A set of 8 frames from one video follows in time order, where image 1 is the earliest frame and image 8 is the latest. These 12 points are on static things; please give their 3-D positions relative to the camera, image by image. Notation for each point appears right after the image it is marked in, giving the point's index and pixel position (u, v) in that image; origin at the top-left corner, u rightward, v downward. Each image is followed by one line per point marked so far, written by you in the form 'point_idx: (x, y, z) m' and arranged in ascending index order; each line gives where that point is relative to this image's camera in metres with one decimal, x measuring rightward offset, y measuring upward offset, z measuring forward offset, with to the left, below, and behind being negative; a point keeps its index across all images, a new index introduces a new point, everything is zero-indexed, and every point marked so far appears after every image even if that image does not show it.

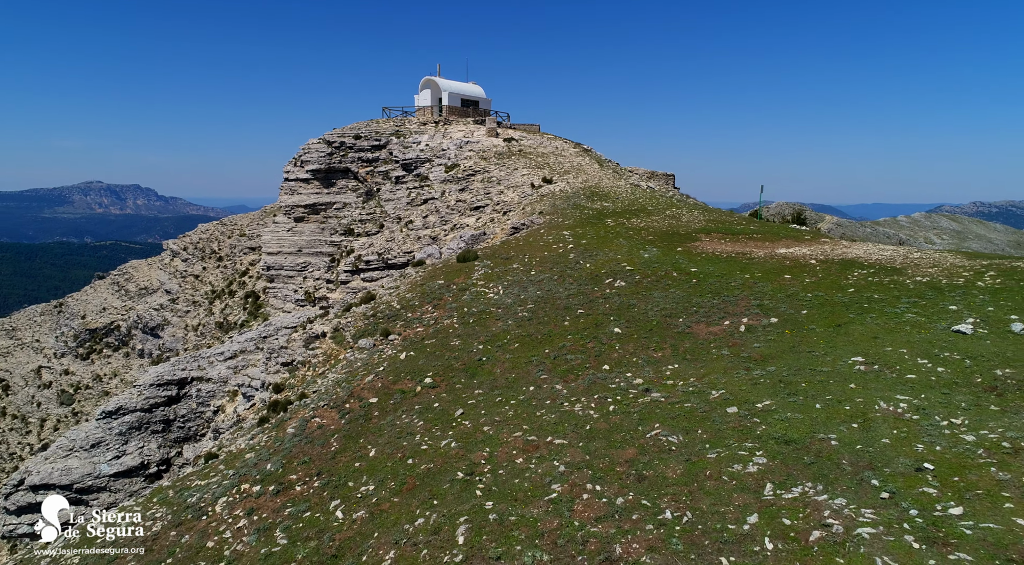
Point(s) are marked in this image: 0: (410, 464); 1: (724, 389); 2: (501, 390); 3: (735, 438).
0: (-1.9, -3.4, +12.7) m
1: (+4.2, -2.1, +13.0) m
2: (-0.3, -2.4, +15.5) m
3: (+3.7, -2.6, +11.1) m
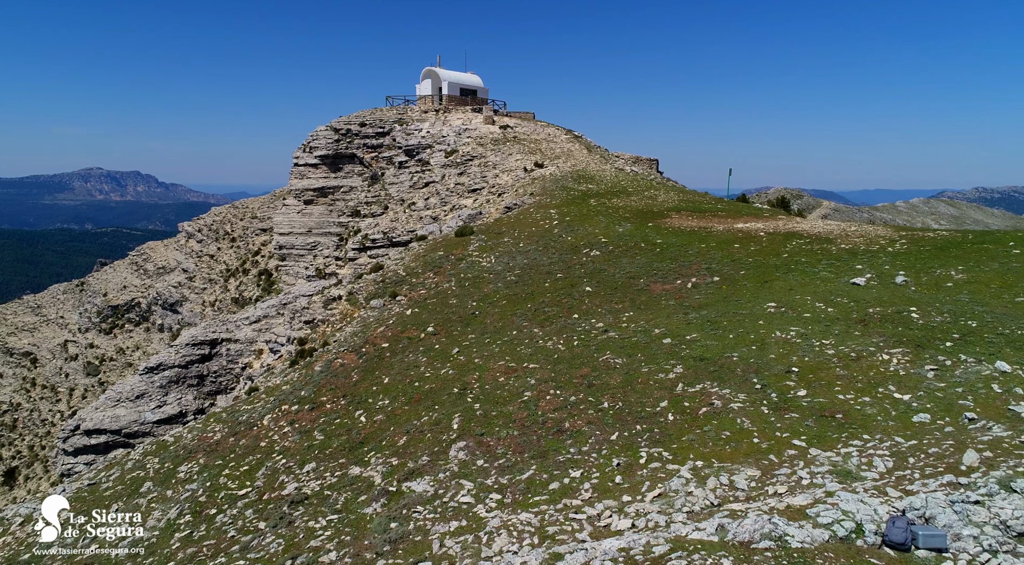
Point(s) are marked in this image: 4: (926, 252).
0: (-2.3, -2.5, +16.2) m
1: (+3.8, -1.1, +16.6) m
2: (-0.6, -1.4, +19.0) m
3: (+3.3, -1.6, +14.6) m
4: (+12.1, +0.9, +19.4) m
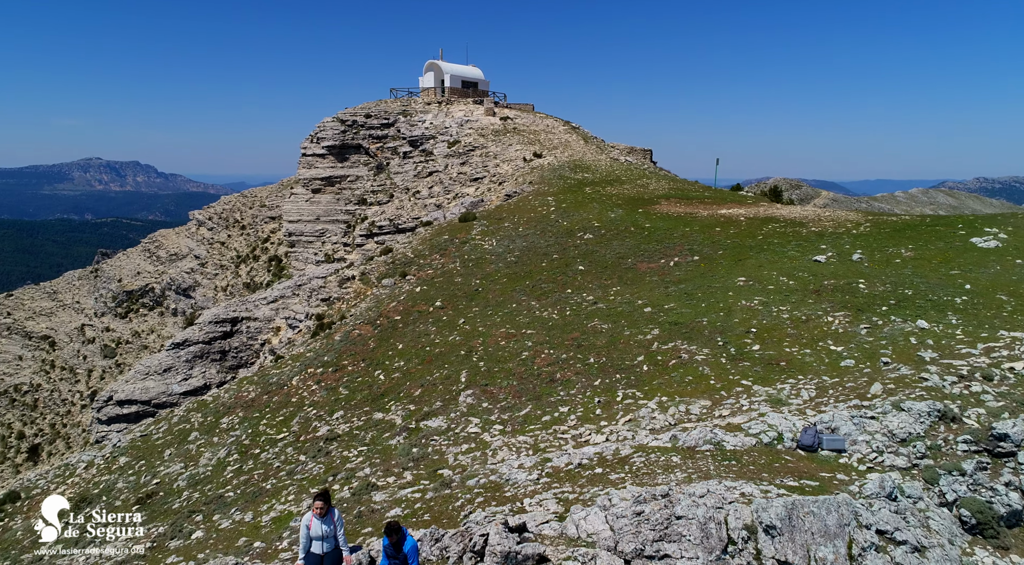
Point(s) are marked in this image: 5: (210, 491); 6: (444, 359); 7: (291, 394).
0: (-2.3, -1.8, +18.5) m
1: (+3.8, -0.5, +18.8) m
2: (-0.6, -0.7, +21.2) m
3: (+3.3, -1.0, +16.8) m
4: (+12.1, +1.6, +21.5) m
5: (-6.1, -4.2, +13.6) m
6: (-1.7, -2.0, +17.3) m
7: (-6.0, -3.0, +18.3) m
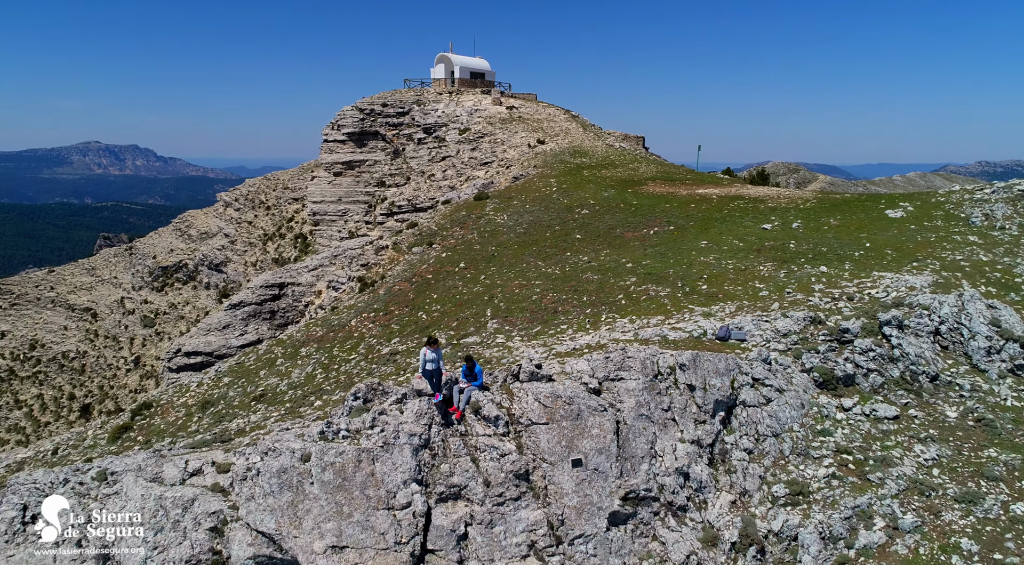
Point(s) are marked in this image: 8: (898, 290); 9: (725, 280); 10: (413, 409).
0: (-1.9, -0.5, +23.7) m
1: (+4.2, +0.9, +24.0) m
2: (-0.2, +0.7, +26.4) m
3: (+3.7, +0.3, +22.0) m
4: (+12.5, +3.0, +26.7) m
5: (-5.7, -2.9, +18.9) m
6: (-1.3, -0.6, +22.5) m
7: (-5.6, -1.7, +23.6) m
8: (+9.3, -0.2, +16.3) m
9: (+6.2, +0.1, +19.4) m
10: (-1.6, -2.3, +12.5) m
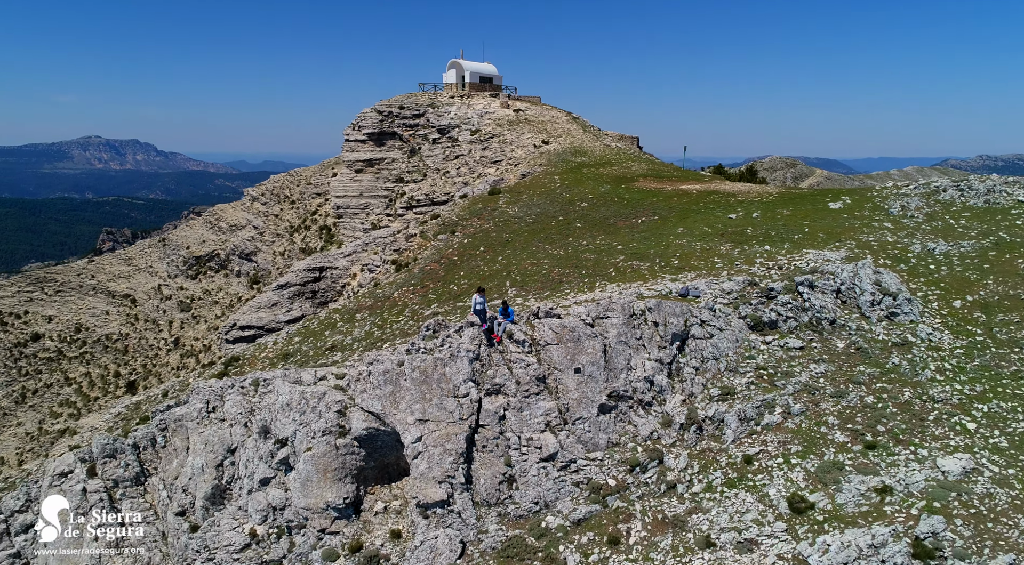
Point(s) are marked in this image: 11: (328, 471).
0: (-1.3, +0.4, +29.3) m
1: (+4.8, +1.8, +29.6) m
2: (+0.3, +1.6, +32.0) m
3: (+4.3, +1.2, +27.6) m
4: (+13.1, +4.0, +32.3) m
5: (-5.2, -2.1, +24.5) m
6: (-0.8, +0.3, +28.1) m
7: (-5.0, -0.8, +29.2) m
8: (+9.9, +0.7, +21.9) m
9: (+6.8, +1.0, +25.0) m
10: (-1.0, -1.4, +18.2) m
11: (-4.5, -4.6, +16.6) m
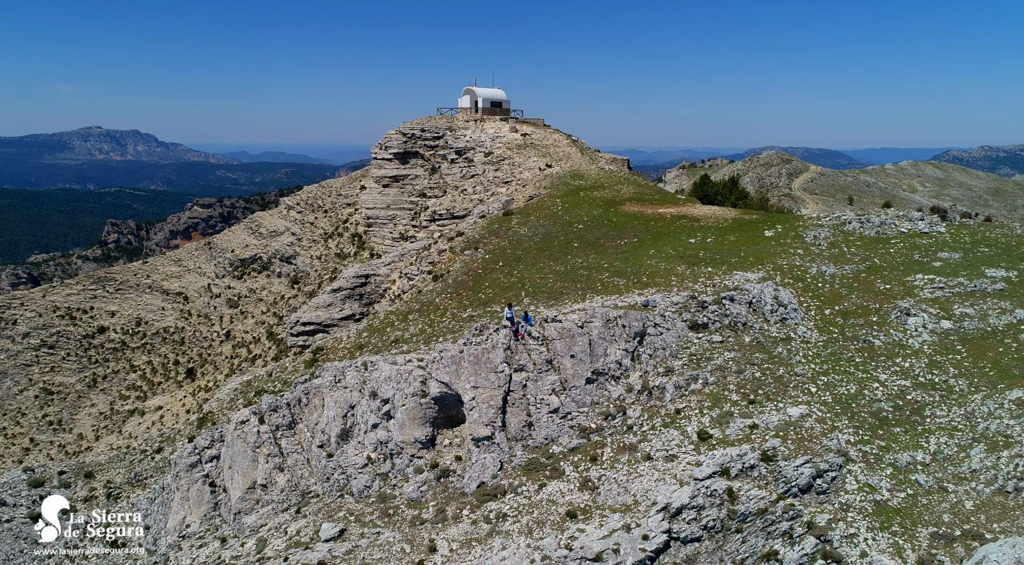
0: (-0.6, -0.1, +38.9) m
1: (+5.5, +1.3, +39.1) m
2: (+1.1, +1.1, +41.6) m
3: (+5.1, +0.7, +37.2) m
4: (+13.8, +3.5, +41.8) m
5: (-4.4, -2.7, +34.2) m
6: (0.0, -0.3, +37.7) m
7: (-4.3, -1.3, +38.8) m
8: (+10.6, 0.0, +31.4) m
9: (+7.5, +0.4, +34.6) m
10: (-0.3, -2.1, +27.8) m
11: (-3.8, -5.3, +26.2) m
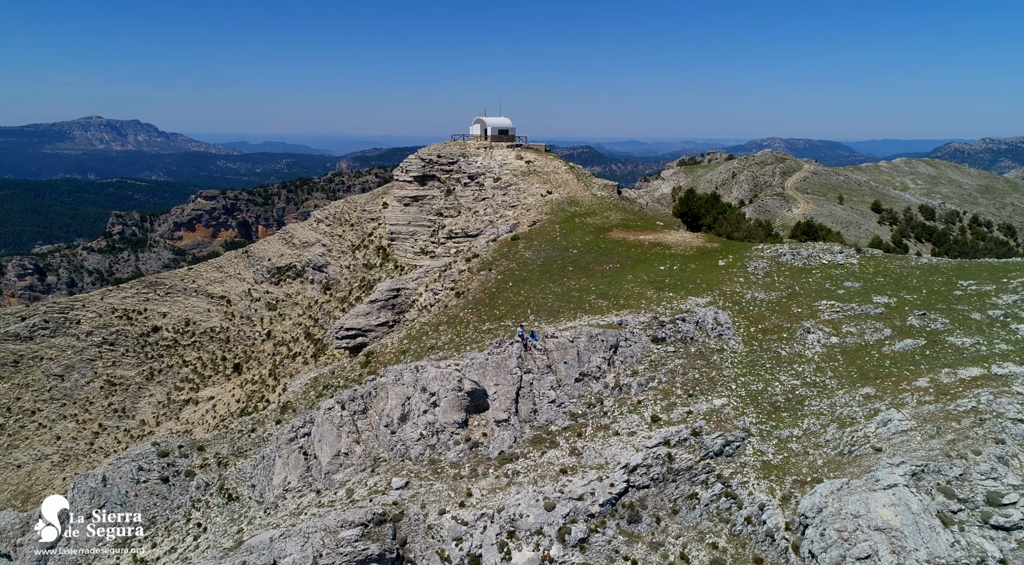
0: (0.0, -1.4, +49.6) m
1: (+6.1, -0.1, +49.8) m
2: (+1.7, -0.2, +52.2) m
3: (+5.6, -0.7, +47.8) m
4: (+14.4, +2.1, +52.4) m
5: (-3.8, -4.1, +44.9) m
6: (+0.6, -1.6, +48.4) m
7: (-3.7, -2.7, +49.5) m
8: (+11.2, -1.4, +42.1) m
9: (+8.1, -1.0, +45.3) m
10: (+0.3, -3.6, +38.5) m
11: (-3.2, -6.8, +37.0) m
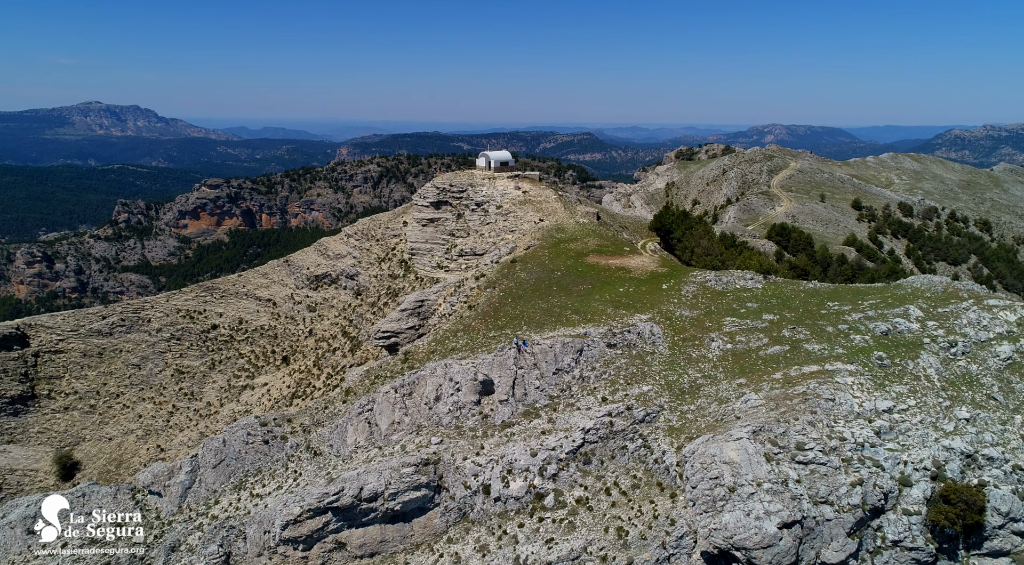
0: (-0.1, -3.2, +67.4) m
1: (+6.0, -1.9, +67.6) m
2: (+1.5, -1.9, +70.1) m
3: (+5.5, -2.5, +65.7) m
4: (+14.3, +0.4, +70.2) m
5: (-4.0, -5.9, +62.8) m
6: (+0.4, -3.5, +66.3) m
7: (-3.8, -4.4, +67.4) m
8: (+11.1, -3.4, +60.0) m
9: (+8.0, -2.9, +63.1) m
10: (+0.1, -5.6, +56.4) m
11: (-3.4, -8.9, +55.0) m
